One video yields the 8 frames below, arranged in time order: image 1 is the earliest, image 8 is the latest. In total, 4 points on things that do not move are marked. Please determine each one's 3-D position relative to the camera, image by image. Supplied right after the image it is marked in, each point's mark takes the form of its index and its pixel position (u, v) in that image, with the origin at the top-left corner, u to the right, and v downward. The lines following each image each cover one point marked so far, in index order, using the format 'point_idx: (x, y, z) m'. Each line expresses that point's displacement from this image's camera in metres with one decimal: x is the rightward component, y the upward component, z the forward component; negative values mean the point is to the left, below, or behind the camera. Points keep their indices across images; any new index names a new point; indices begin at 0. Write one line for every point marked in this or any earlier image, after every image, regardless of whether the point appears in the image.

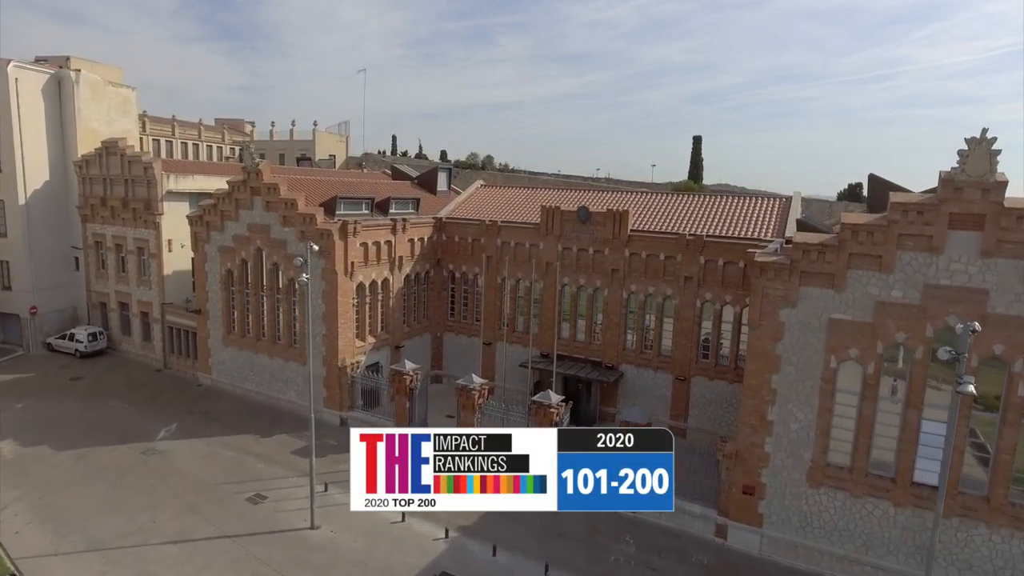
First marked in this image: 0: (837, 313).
0: (+8.6, -0.7, +15.8) m
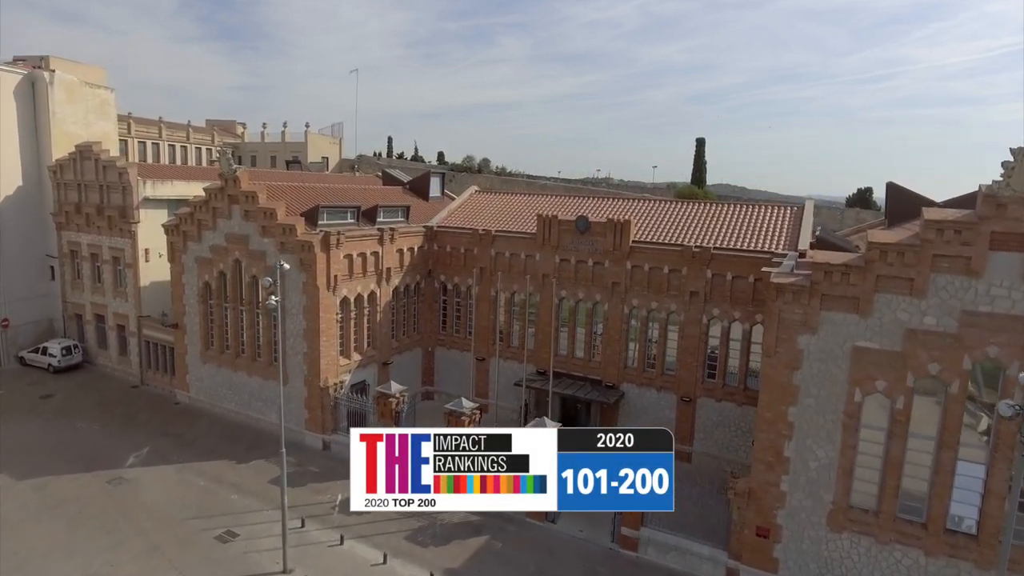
0: (+8.4, -1.3, +14.3) m
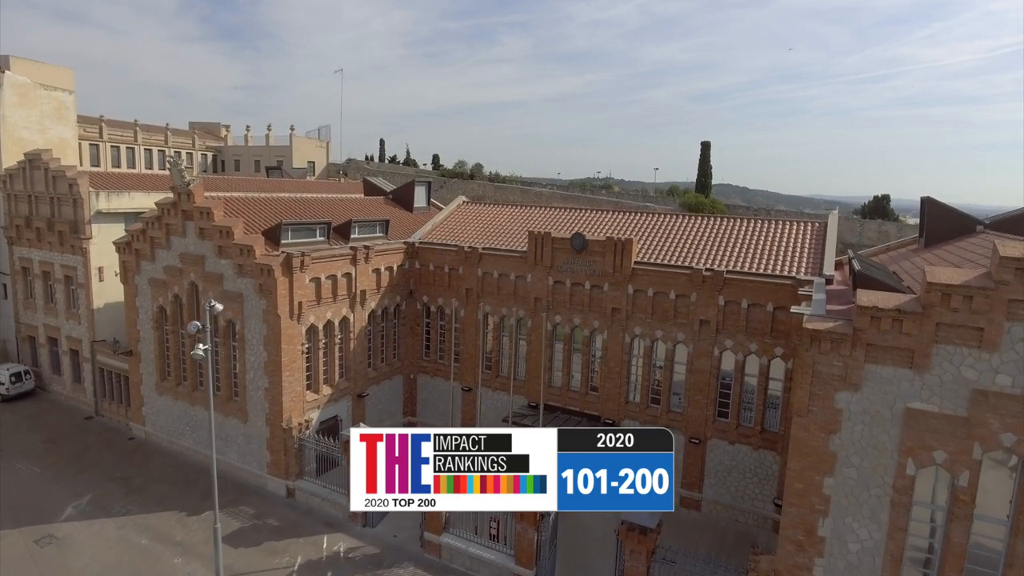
0: (+7.9, -2.2, +11.7) m
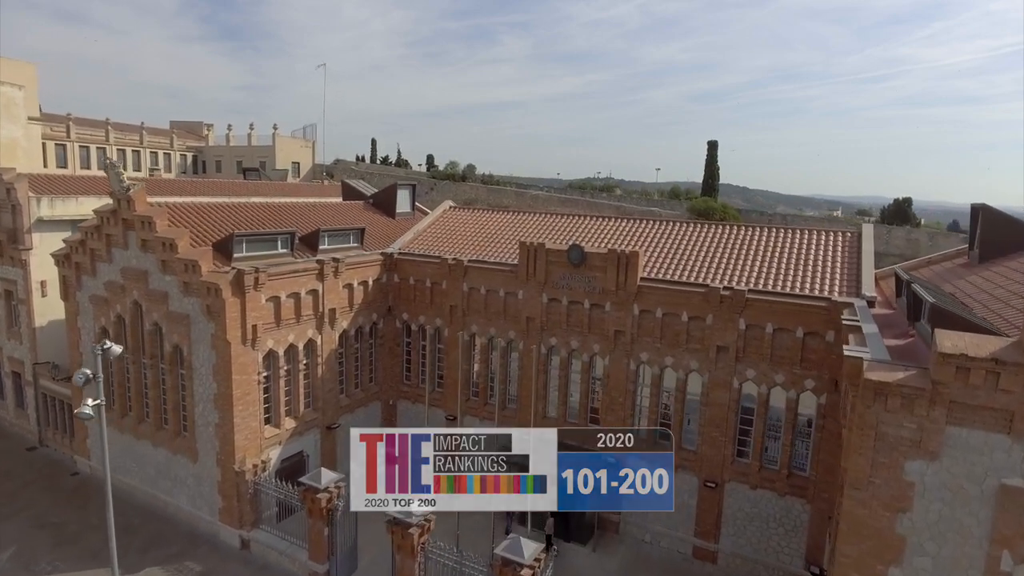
0: (+7.5, -2.9, +8.9) m
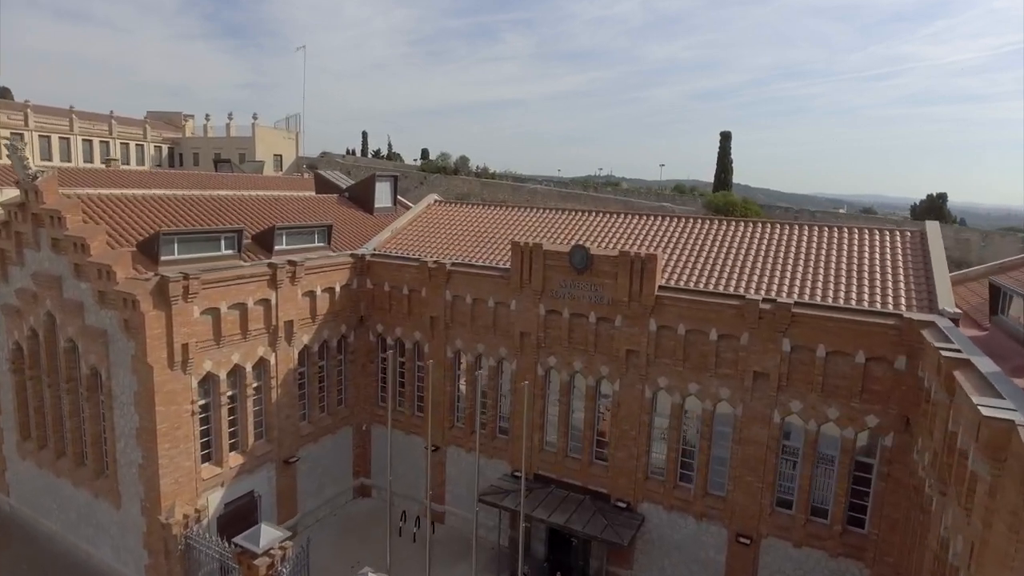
0: (+7.3, -3.2, +5.6) m
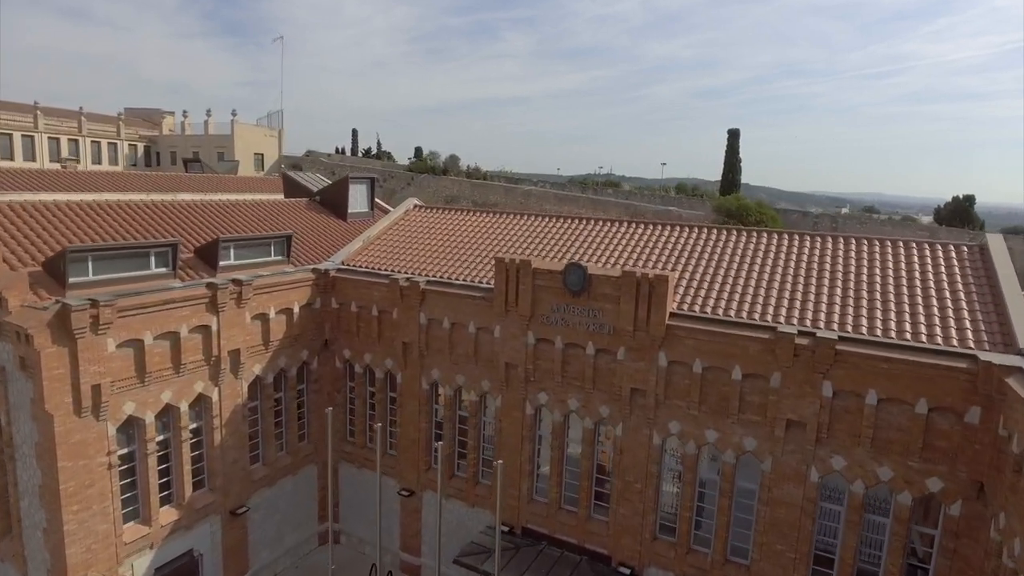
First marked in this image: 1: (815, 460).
0: (+6.9, -3.8, +3.1) m
1: (+5.9, -3.3, +11.5) m
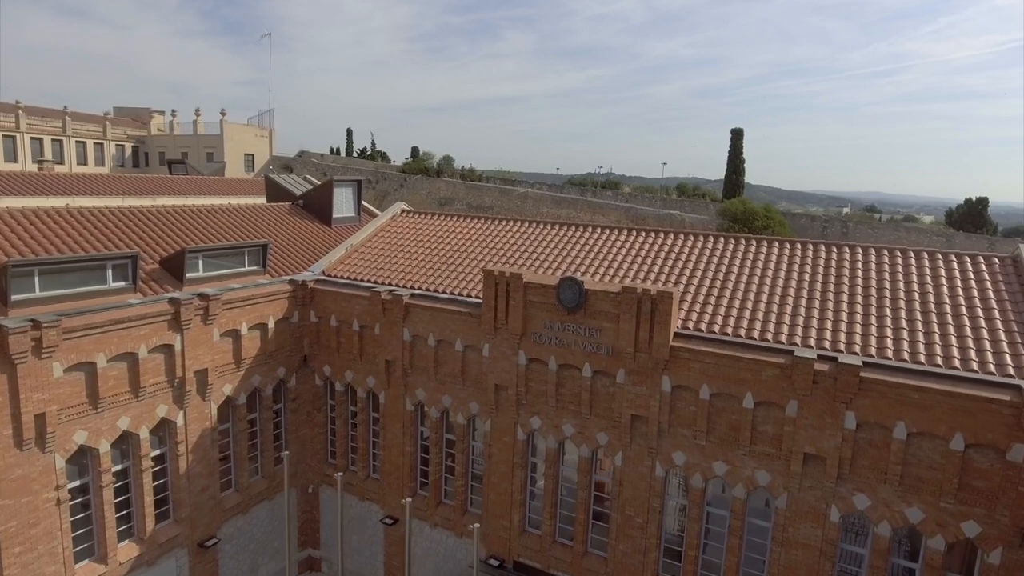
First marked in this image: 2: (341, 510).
0: (+6.7, -4.1, +1.9) m
1: (+5.6, -3.7, +10.4) m
2: (-4.8, -6.2, +16.6) m
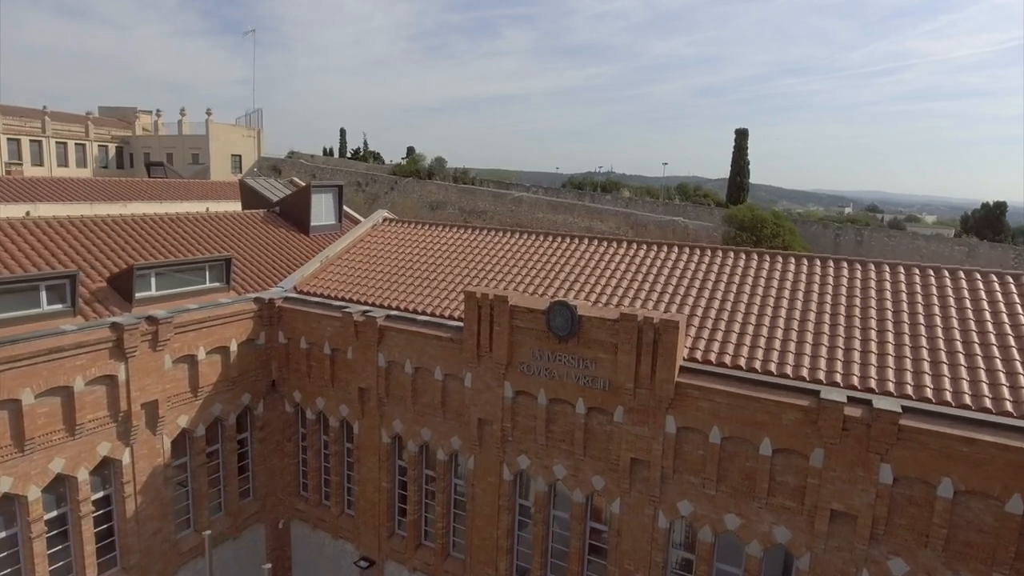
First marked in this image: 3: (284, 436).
0: (+6.4, -4.6, +0.5) m
1: (+5.3, -4.1, +8.9) m
2: (-5.1, -6.6, +15.2) m
3: (-5.8, -3.7, +15.1) m
